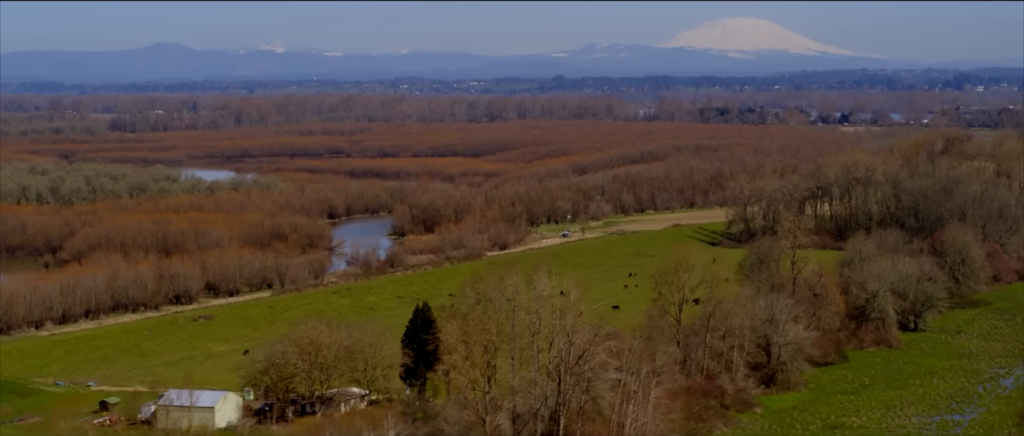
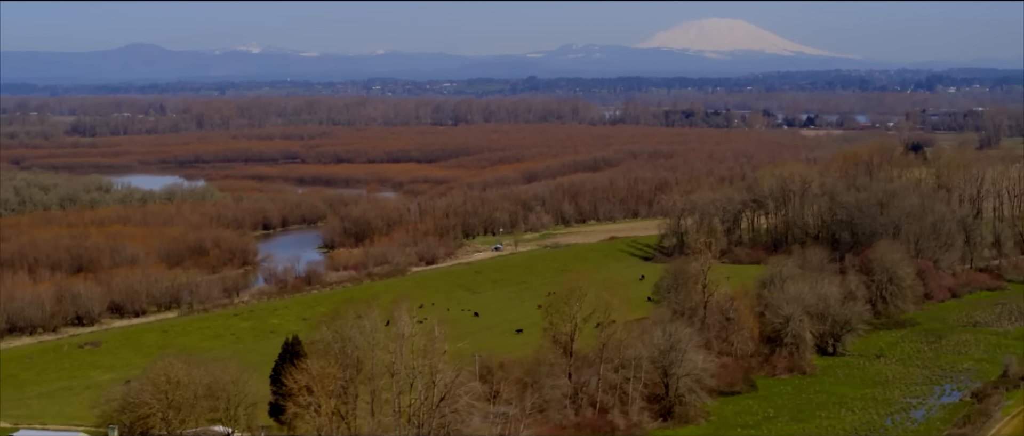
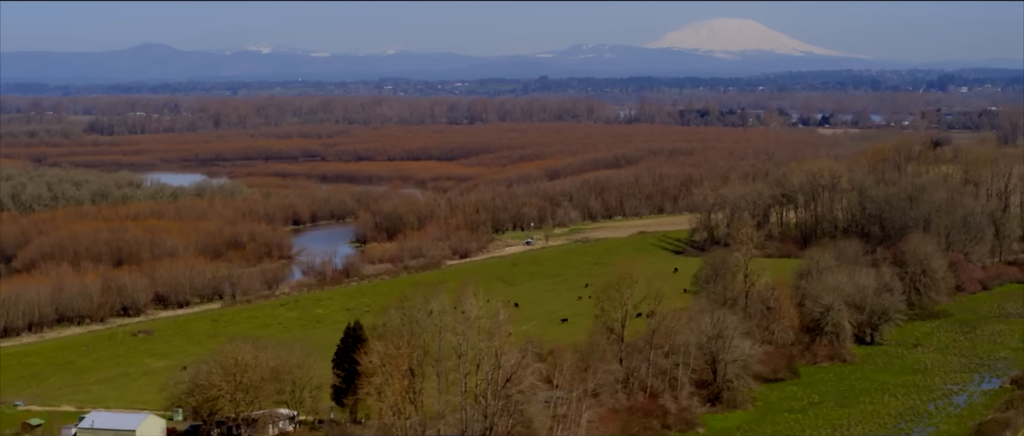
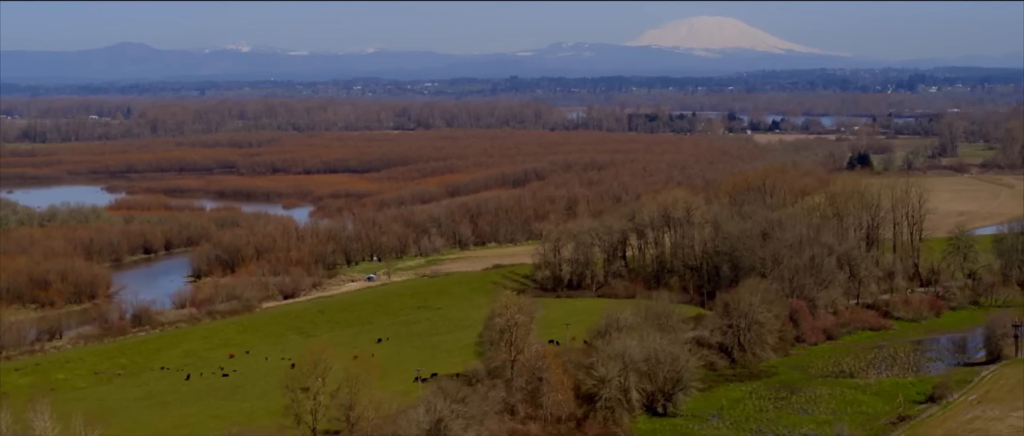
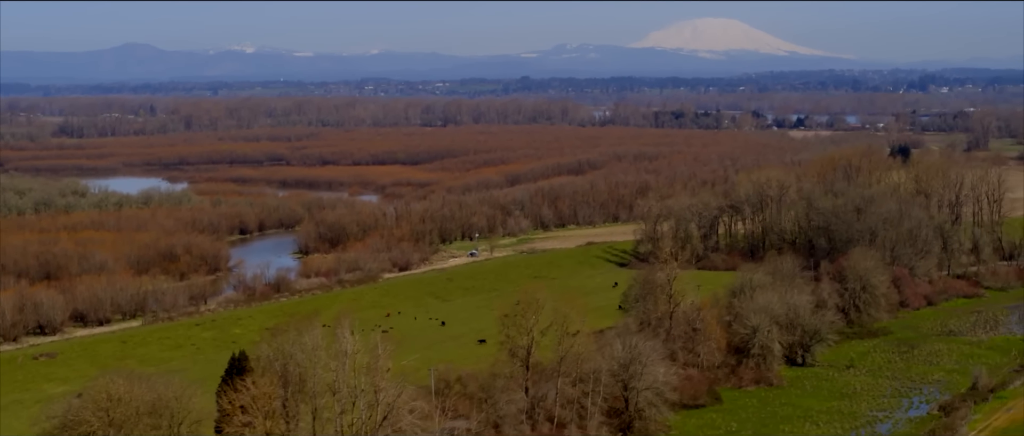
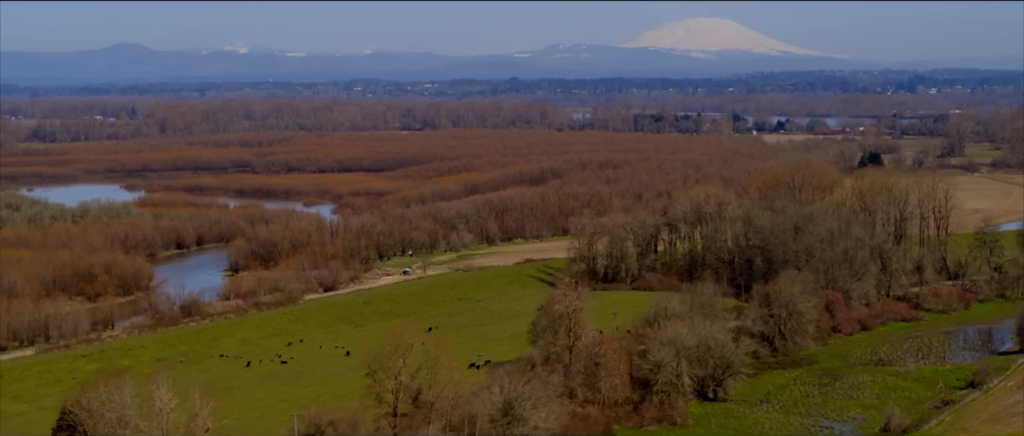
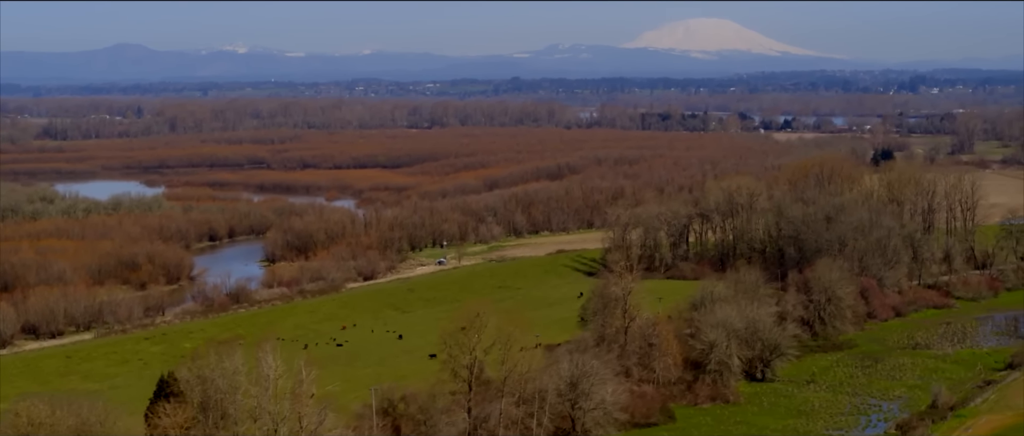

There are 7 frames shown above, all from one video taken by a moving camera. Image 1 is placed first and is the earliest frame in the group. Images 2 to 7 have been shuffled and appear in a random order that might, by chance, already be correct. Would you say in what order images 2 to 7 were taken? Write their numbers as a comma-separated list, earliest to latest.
3, 2, 5, 7, 6, 4
